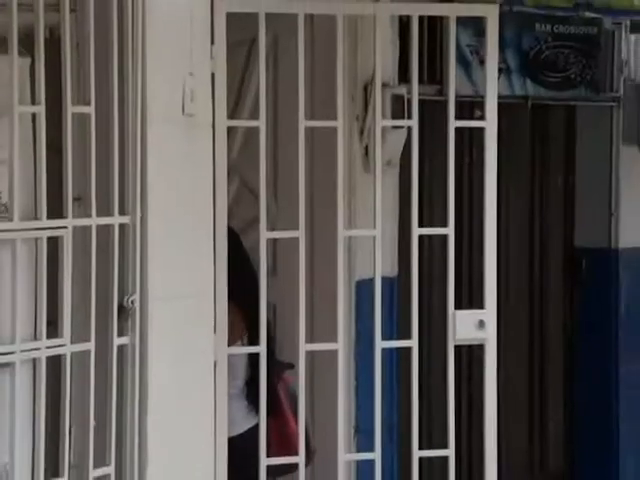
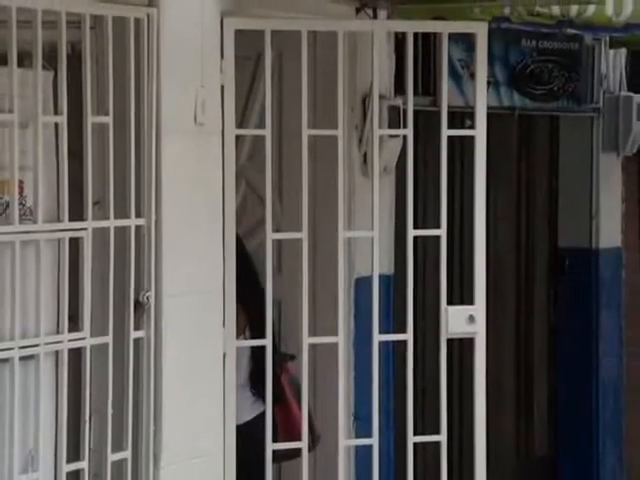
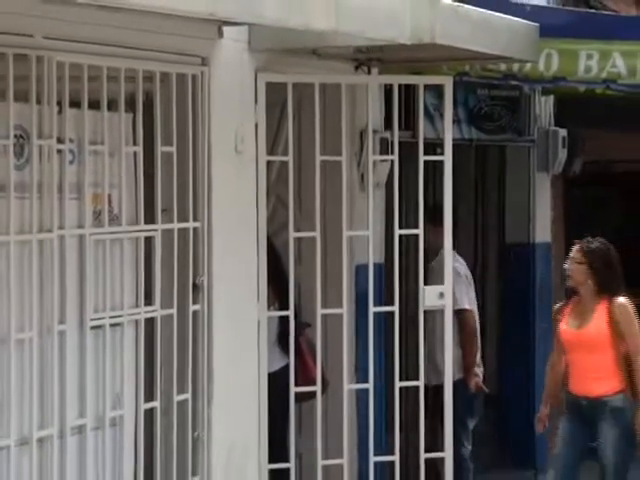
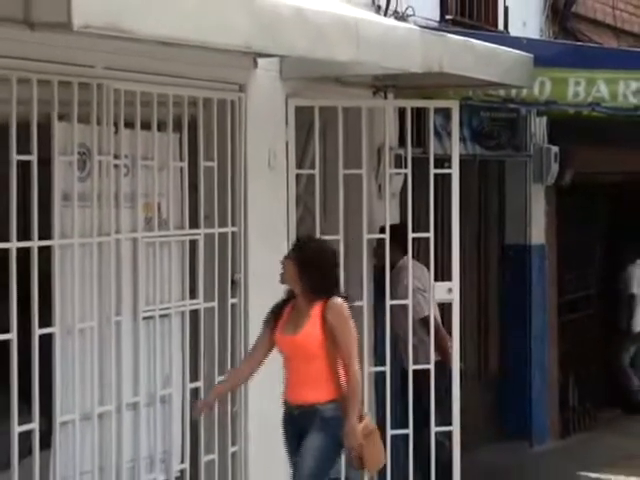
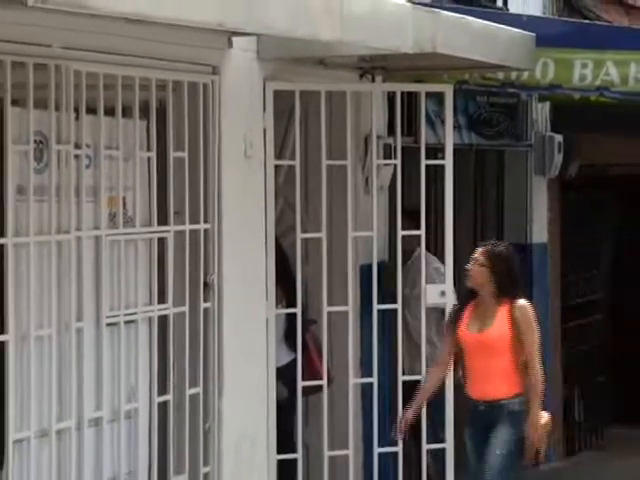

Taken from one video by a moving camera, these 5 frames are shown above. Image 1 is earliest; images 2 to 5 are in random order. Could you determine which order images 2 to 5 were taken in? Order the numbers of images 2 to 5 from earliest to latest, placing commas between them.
2, 3, 5, 4
